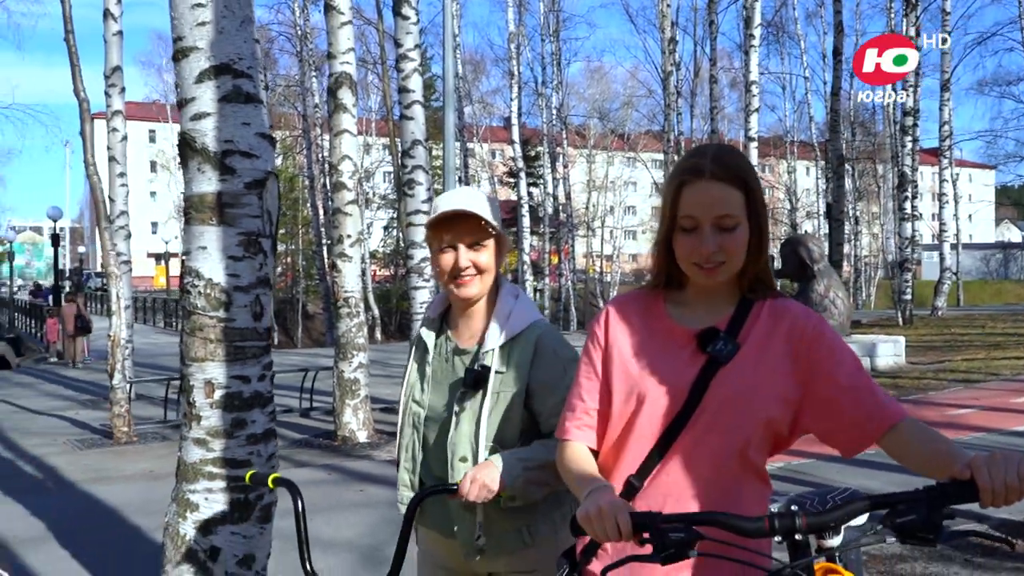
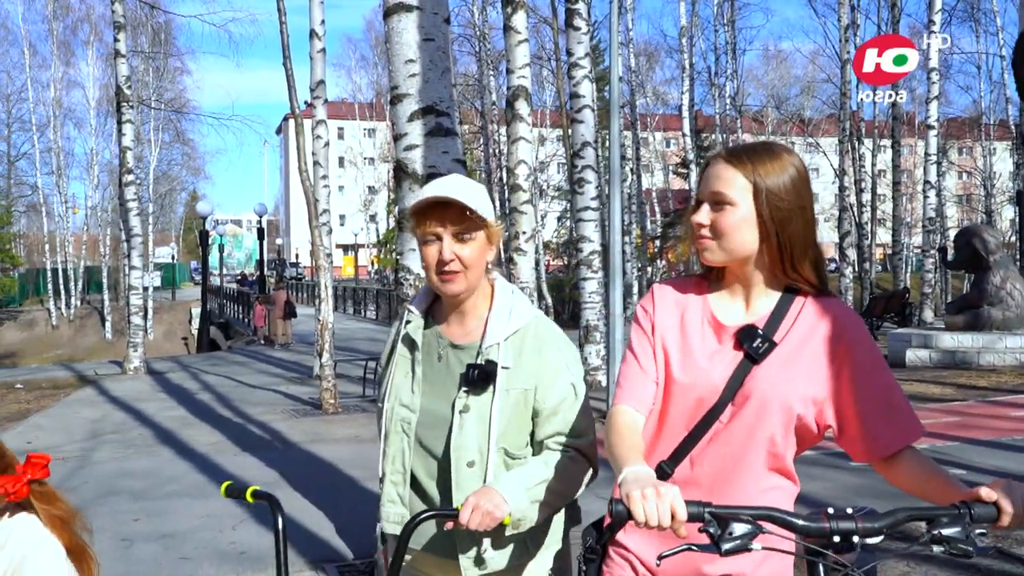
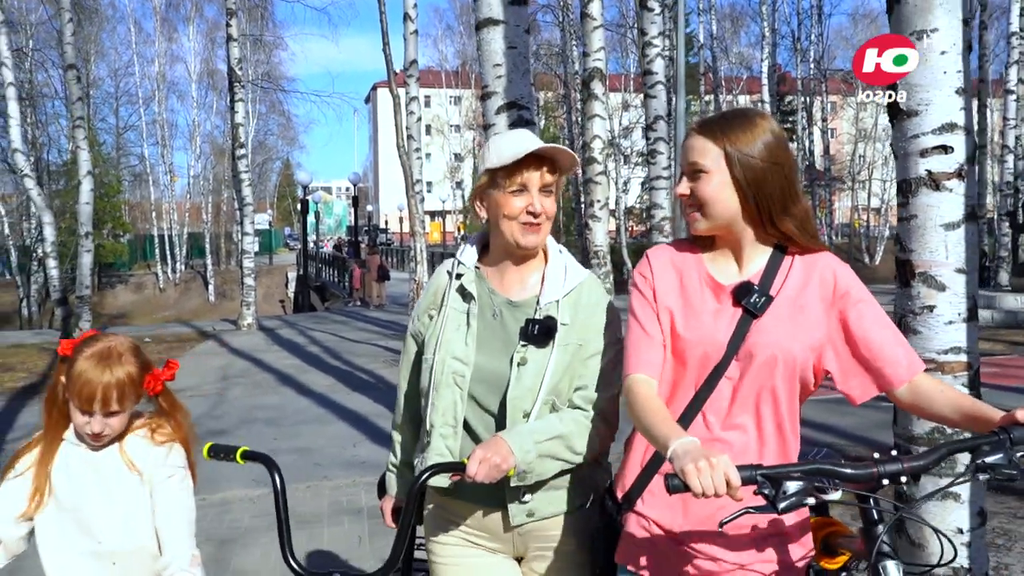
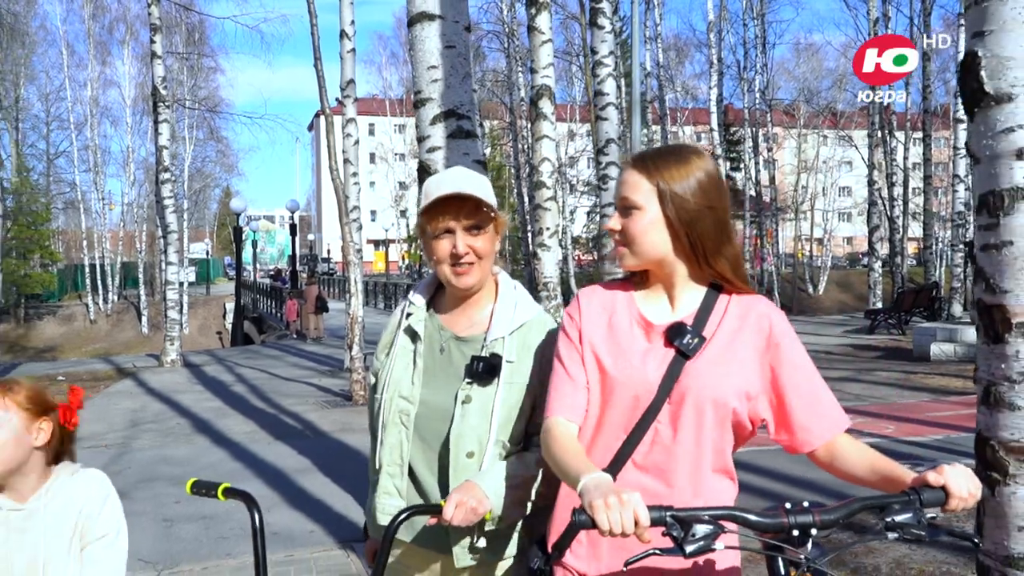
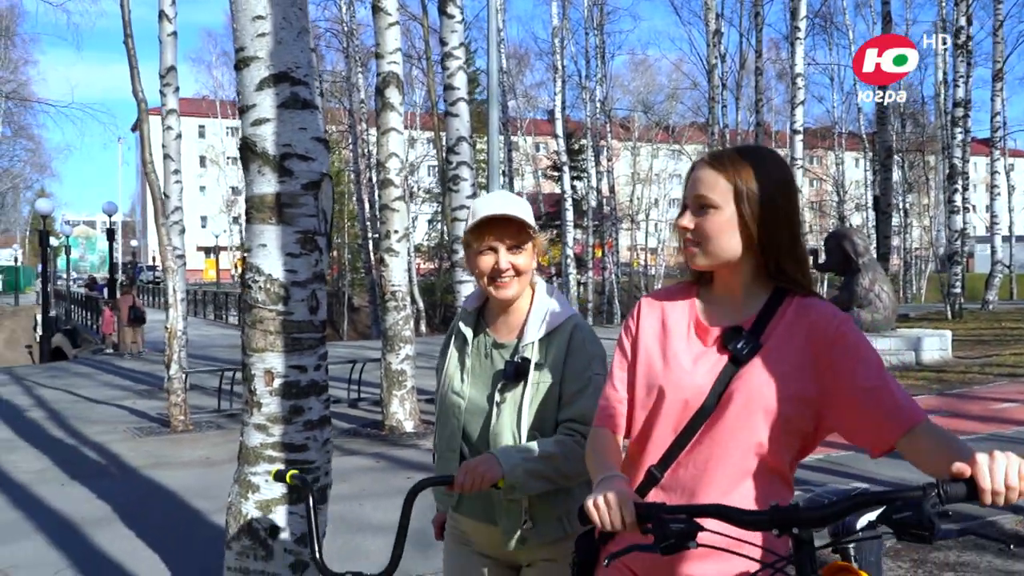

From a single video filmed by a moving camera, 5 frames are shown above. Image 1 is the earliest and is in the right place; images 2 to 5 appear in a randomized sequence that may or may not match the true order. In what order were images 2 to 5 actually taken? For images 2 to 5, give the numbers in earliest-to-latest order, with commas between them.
5, 2, 4, 3
